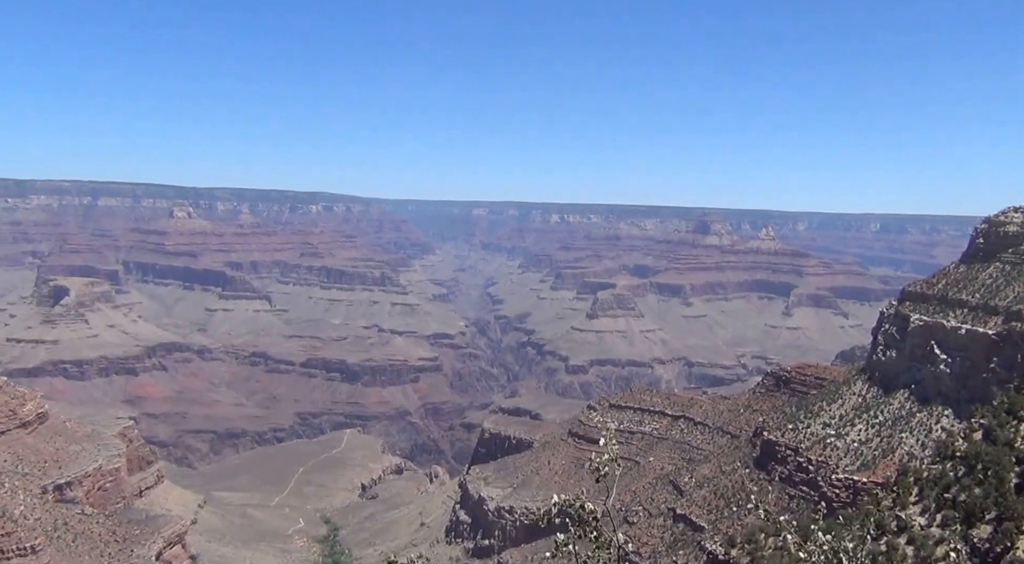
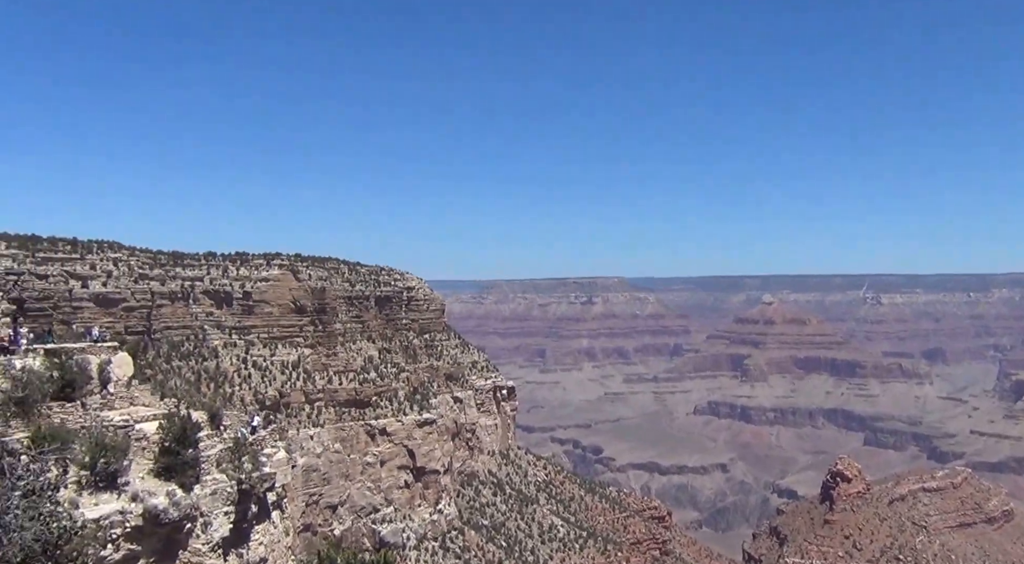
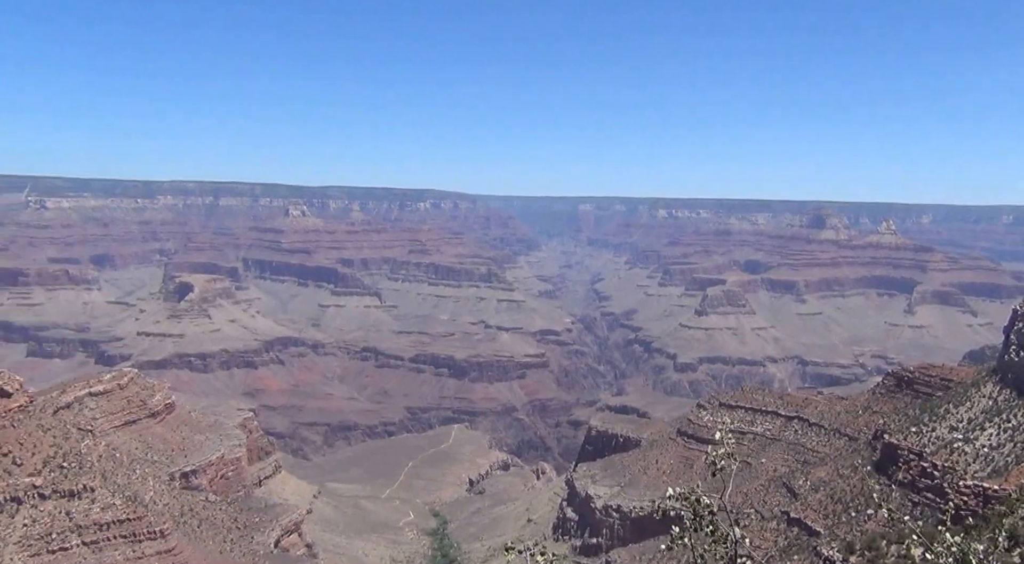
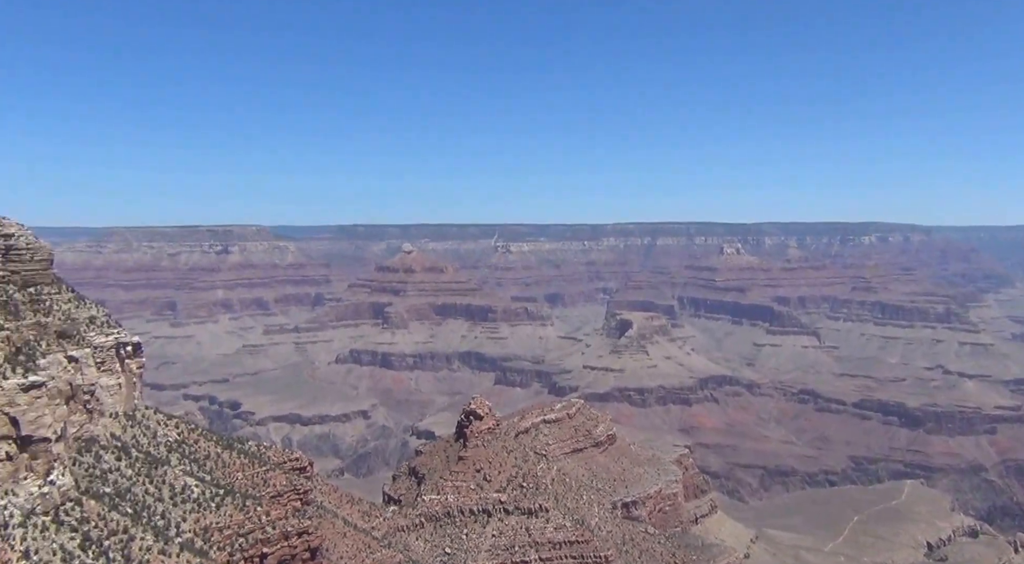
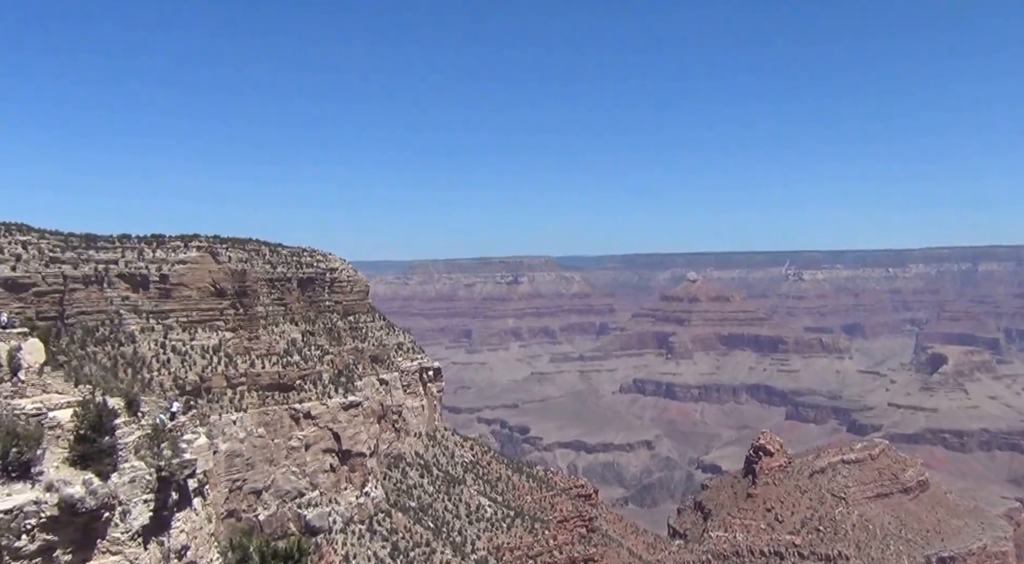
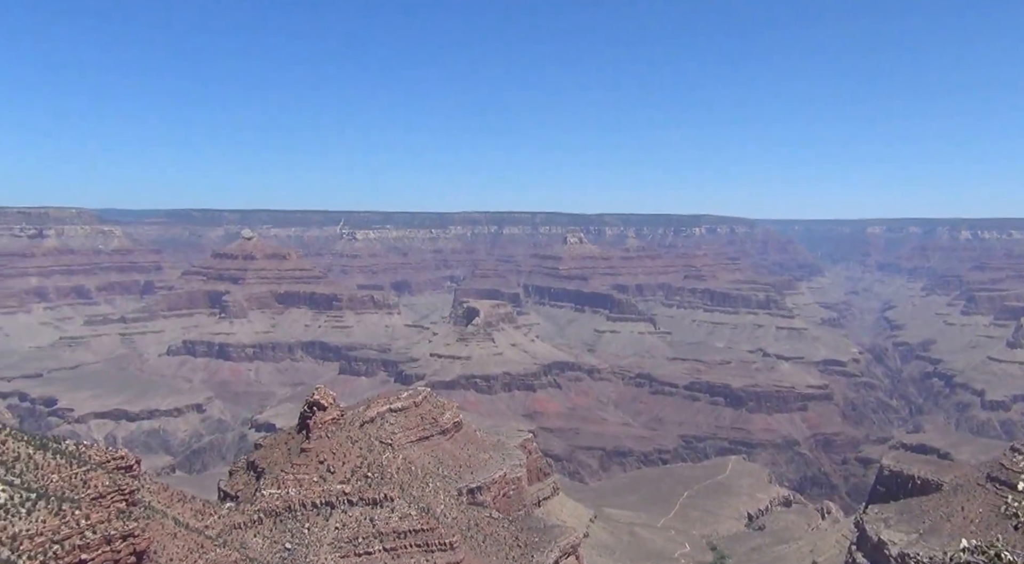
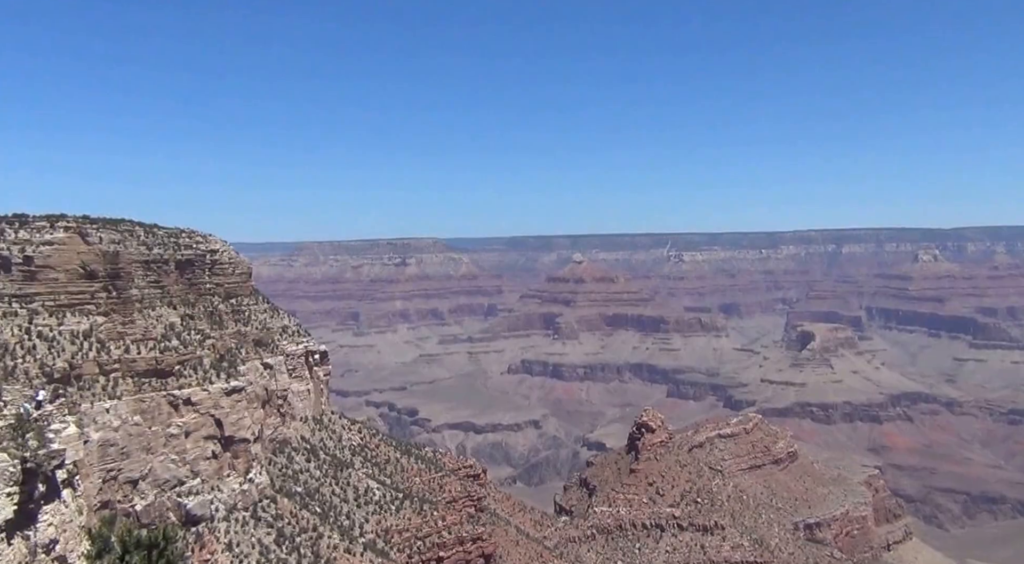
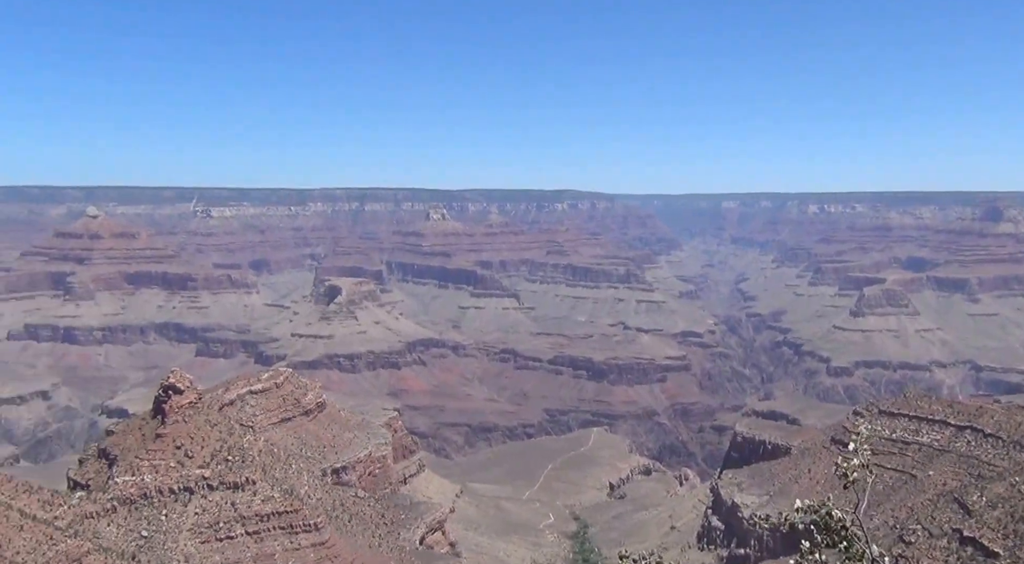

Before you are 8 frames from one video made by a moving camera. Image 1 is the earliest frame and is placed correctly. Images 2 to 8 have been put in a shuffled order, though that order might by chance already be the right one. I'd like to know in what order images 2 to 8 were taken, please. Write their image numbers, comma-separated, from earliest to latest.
3, 8, 6, 4, 7, 5, 2
